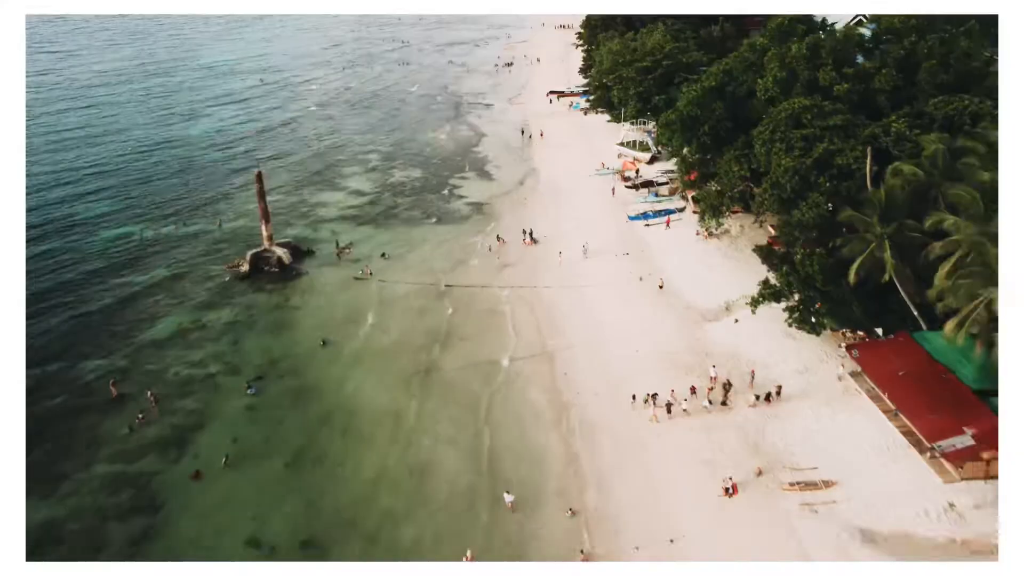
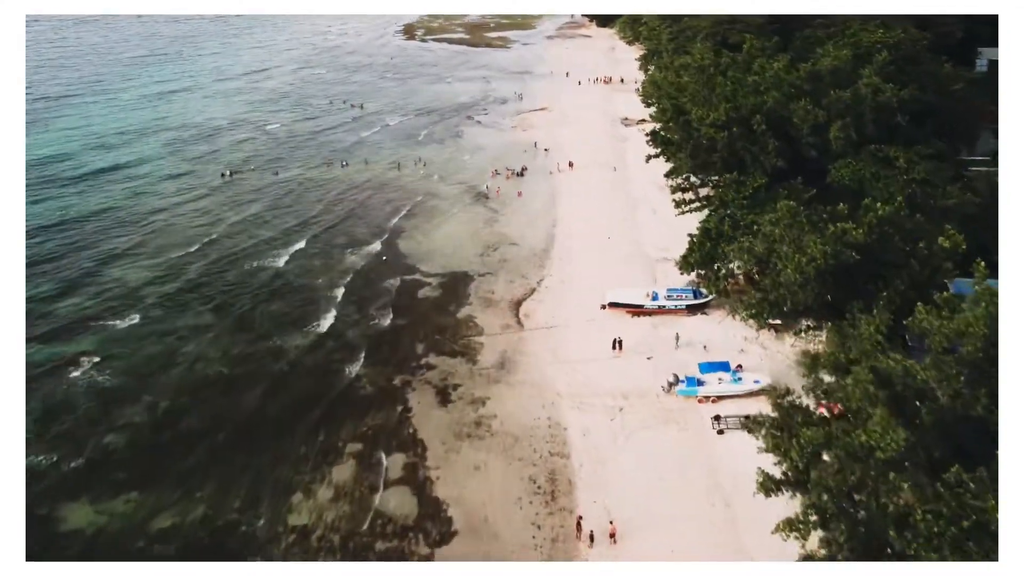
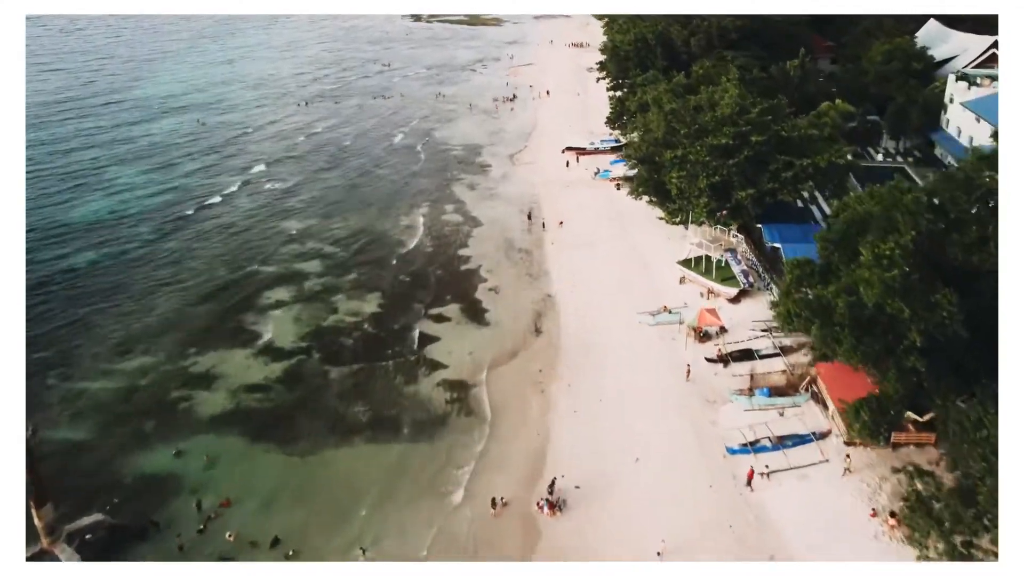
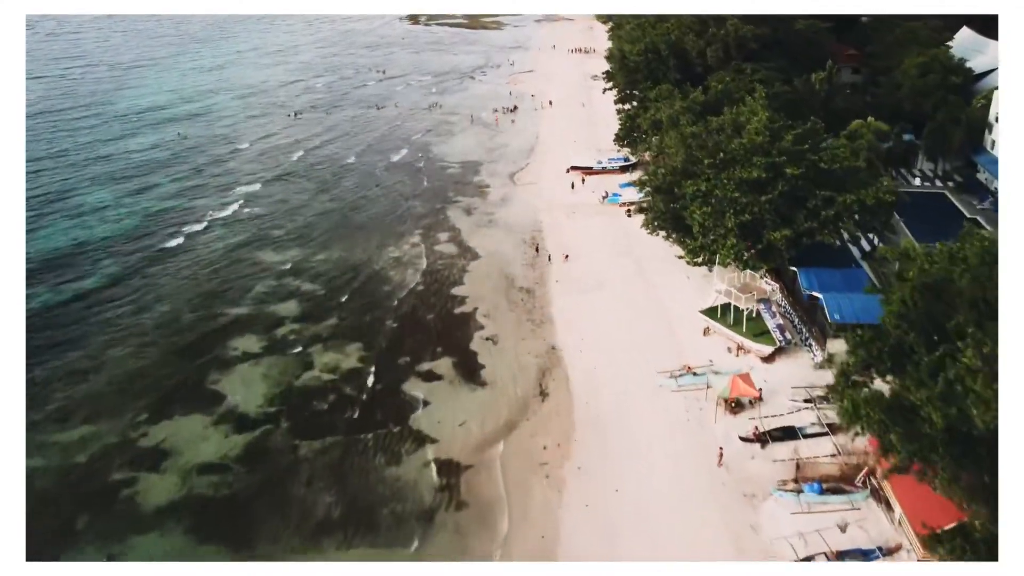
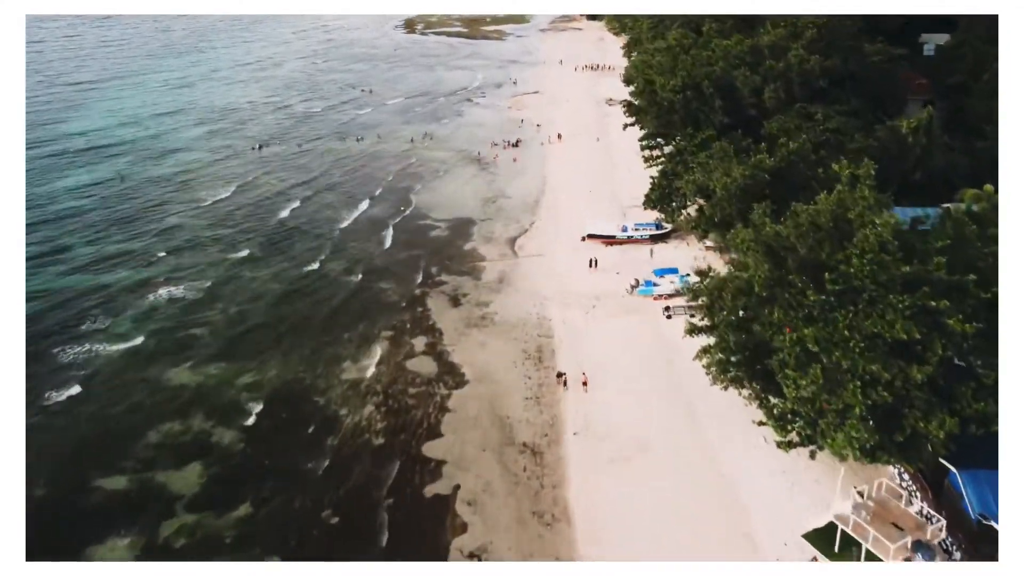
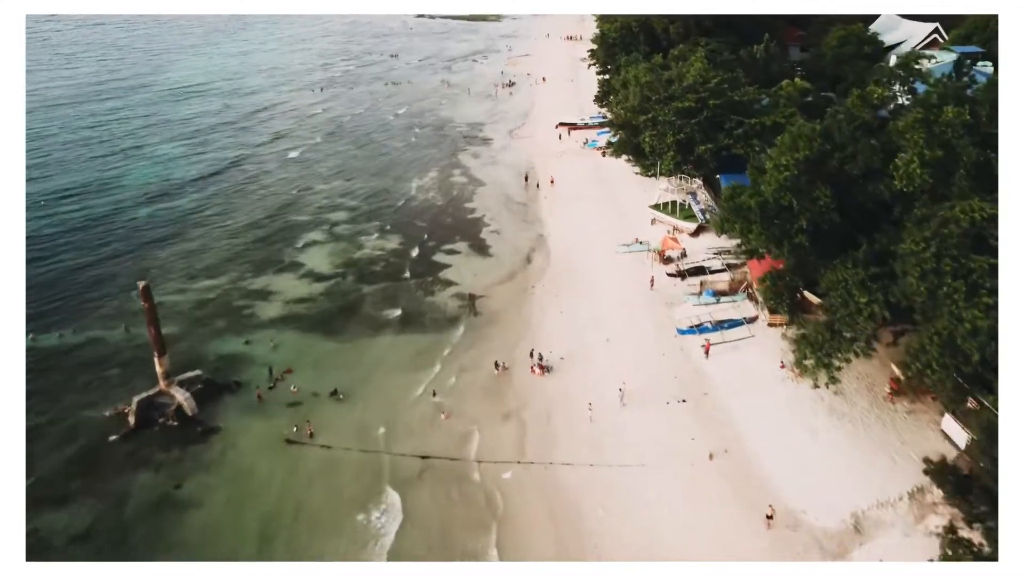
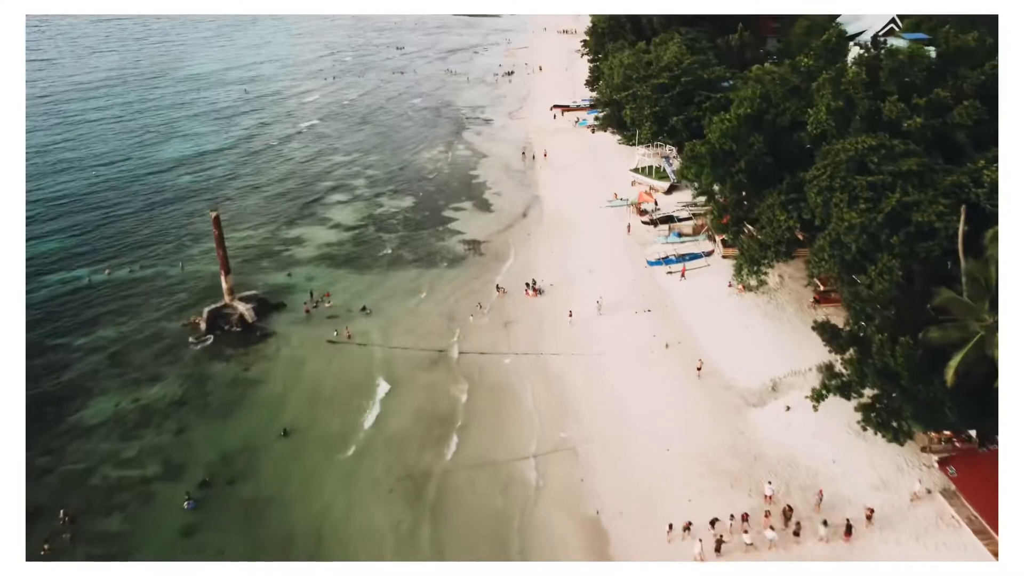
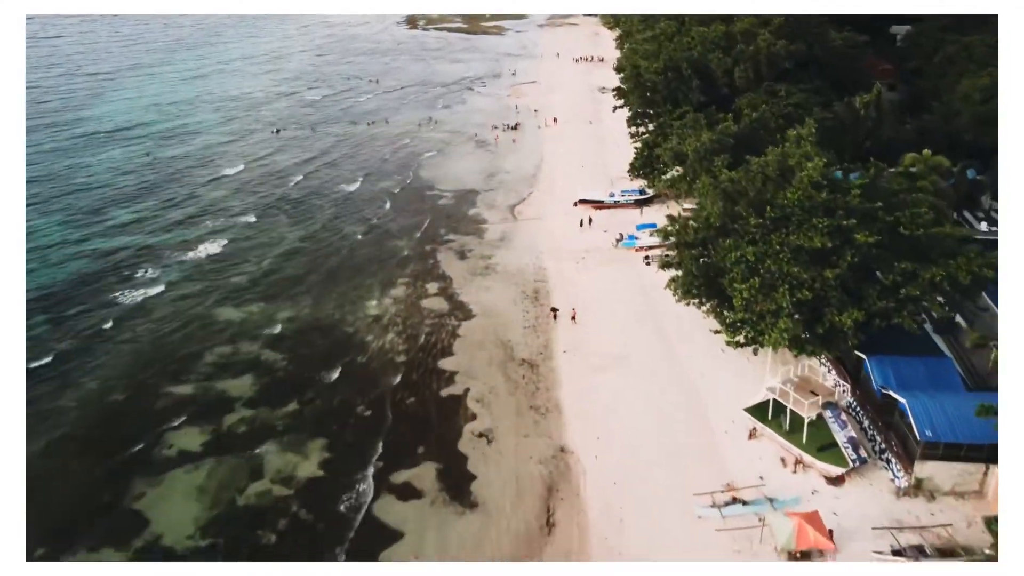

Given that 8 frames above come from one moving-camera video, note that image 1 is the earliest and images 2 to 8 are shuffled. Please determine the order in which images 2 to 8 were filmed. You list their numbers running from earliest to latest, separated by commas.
7, 6, 3, 4, 8, 5, 2
